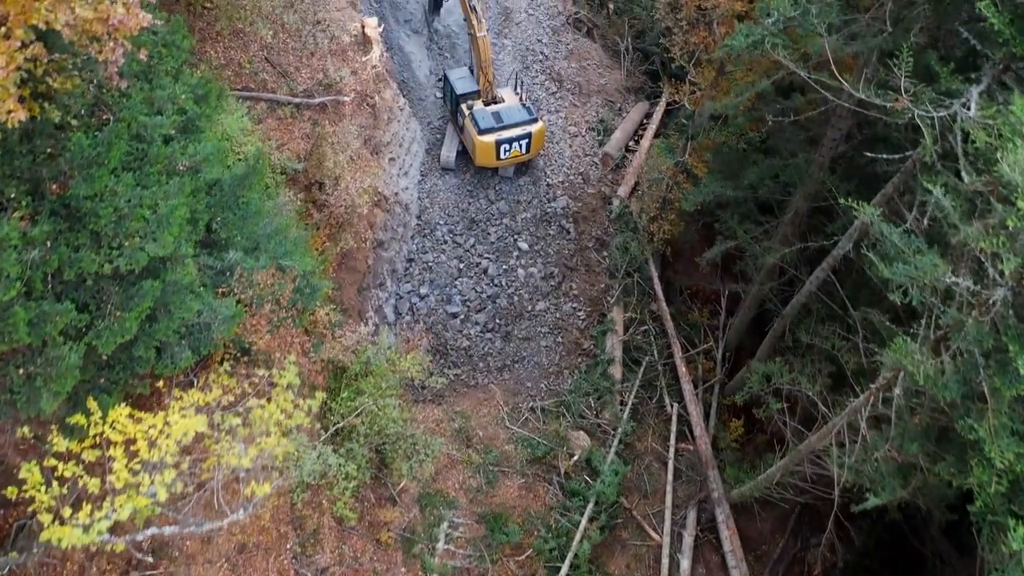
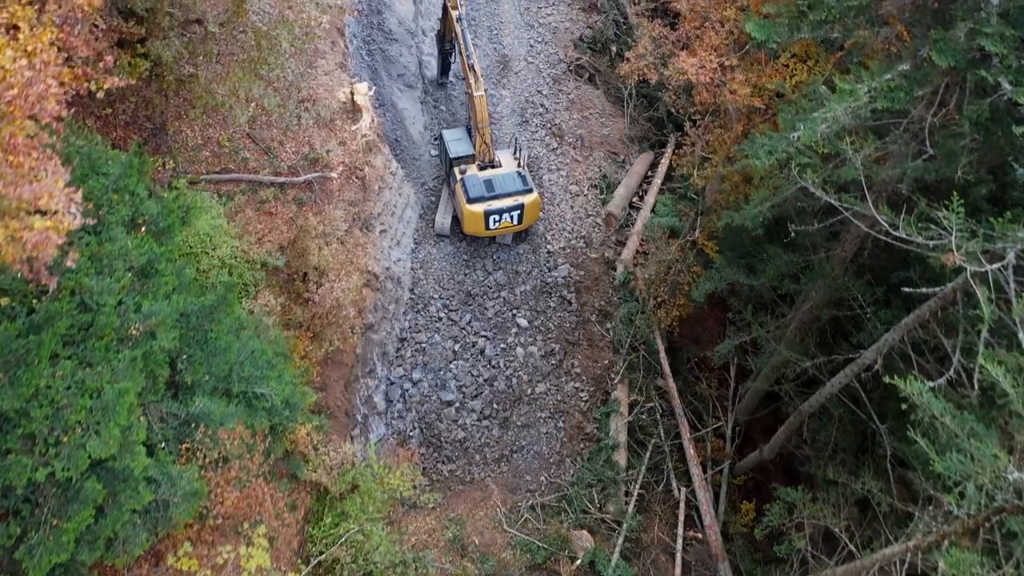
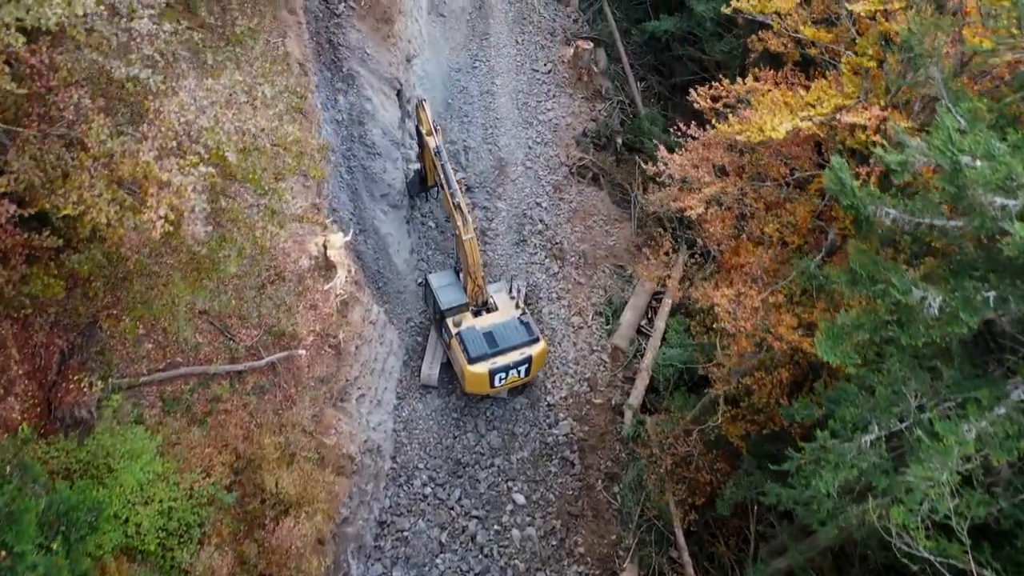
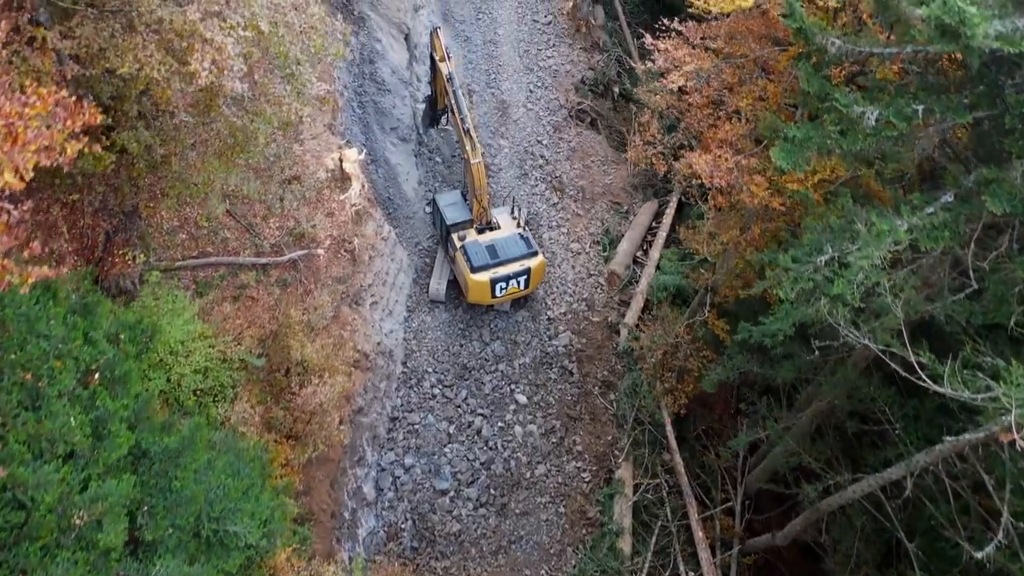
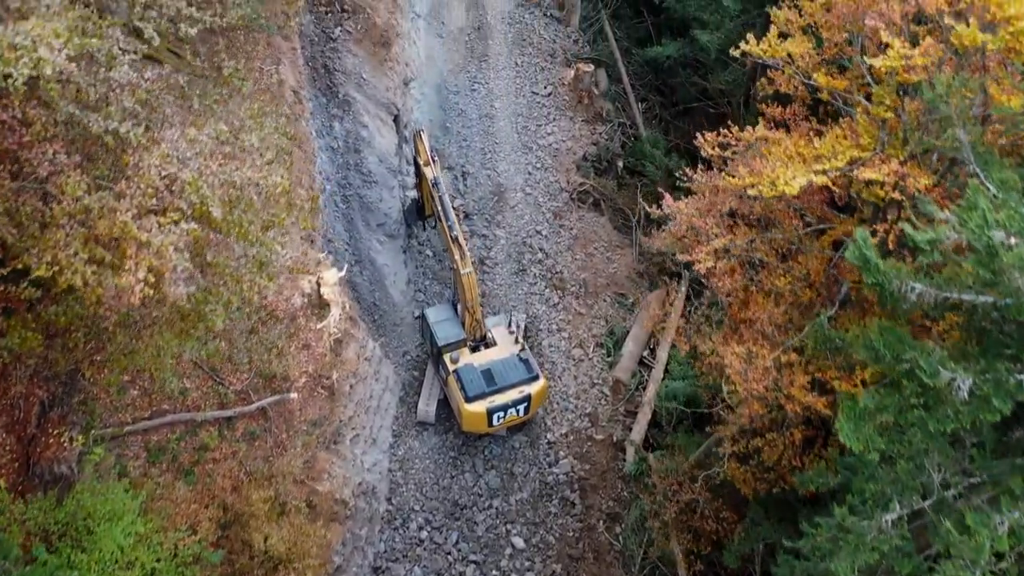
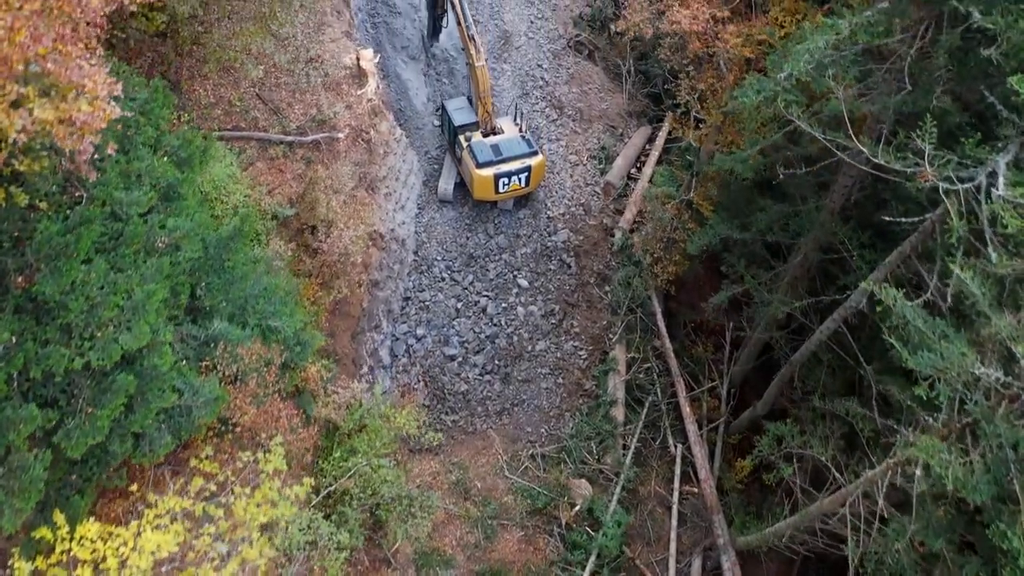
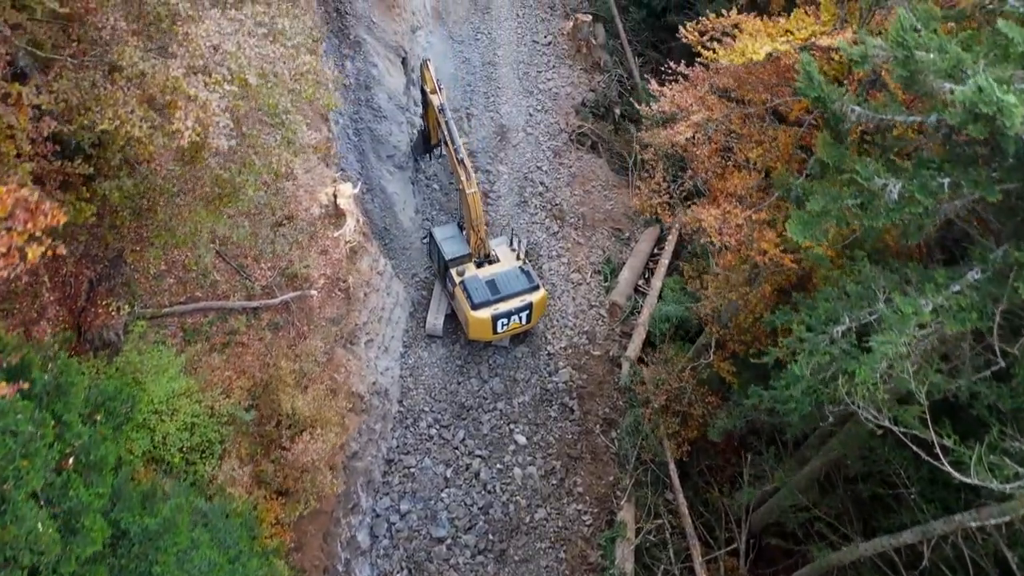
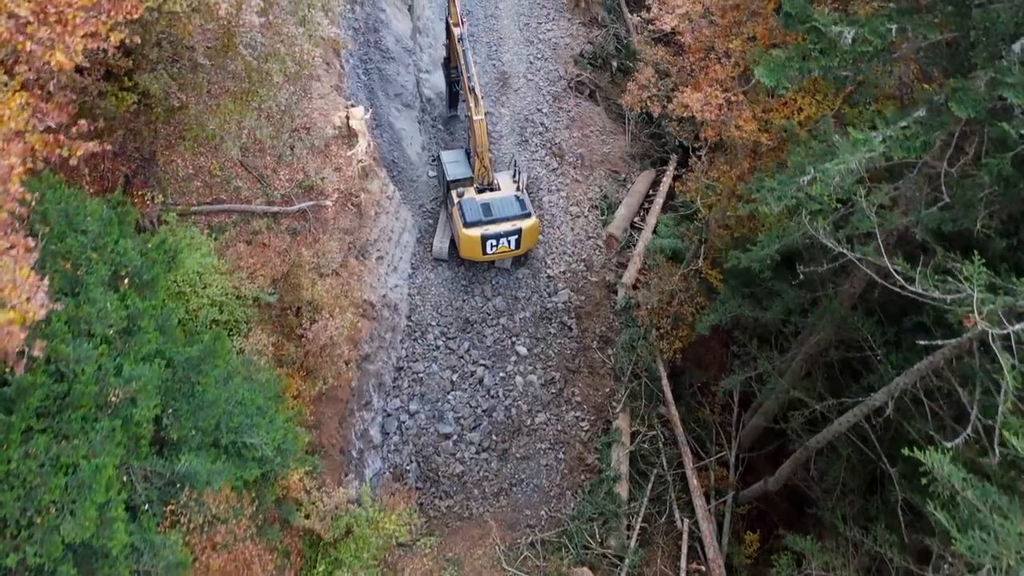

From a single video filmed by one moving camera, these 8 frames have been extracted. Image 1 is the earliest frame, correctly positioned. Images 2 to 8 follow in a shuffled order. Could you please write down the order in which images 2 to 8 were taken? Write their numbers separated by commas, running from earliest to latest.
6, 2, 8, 4, 7, 3, 5
